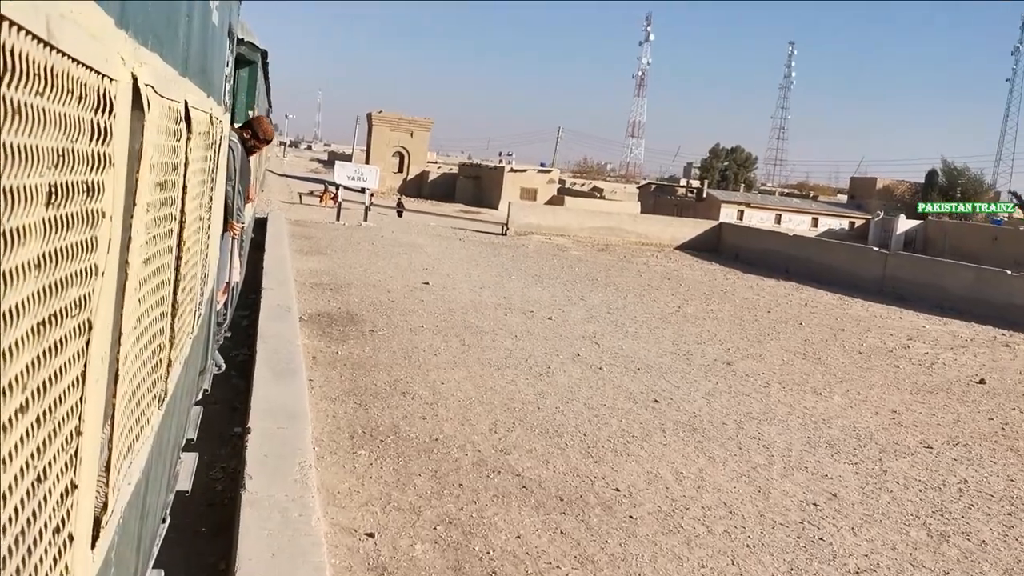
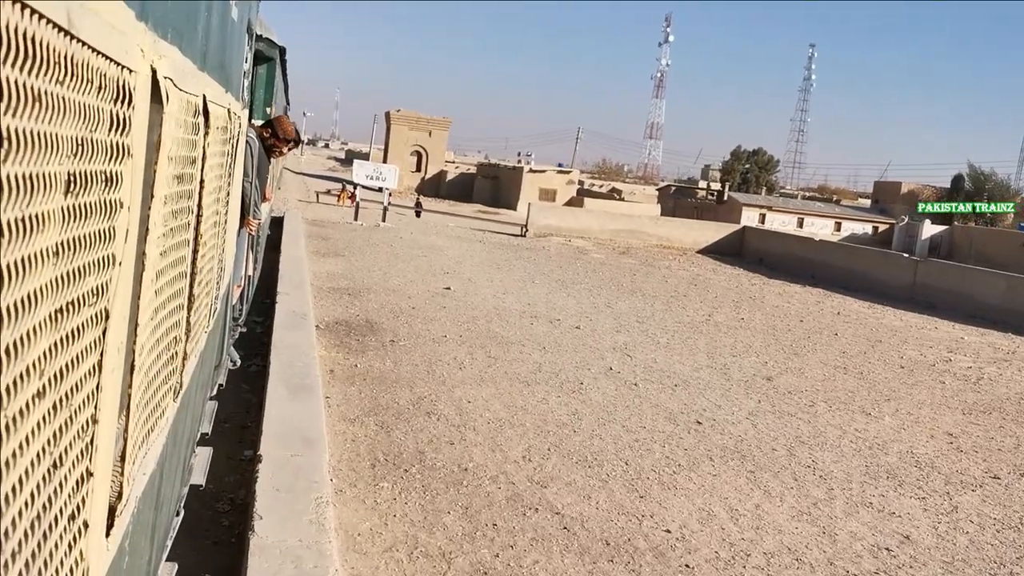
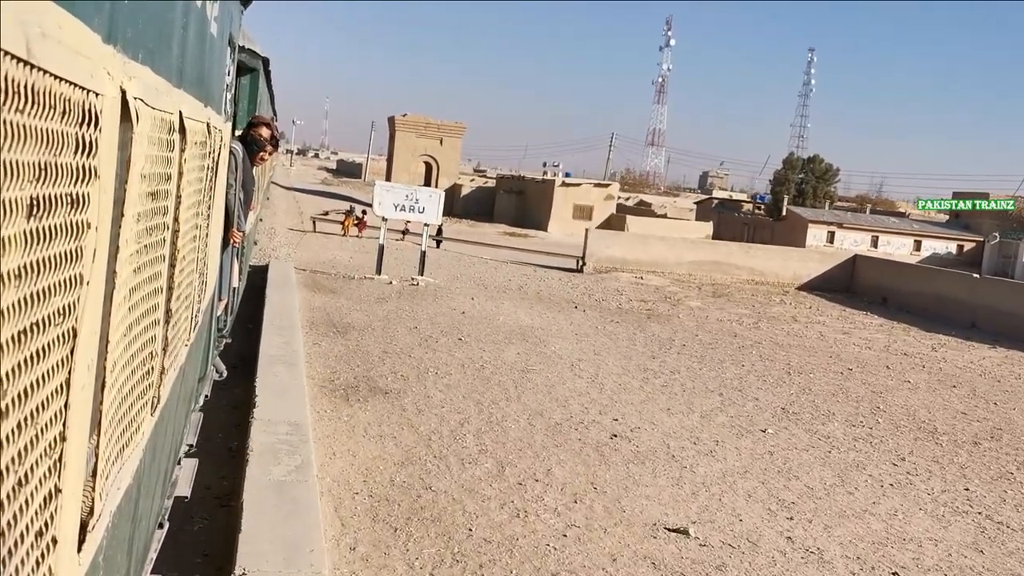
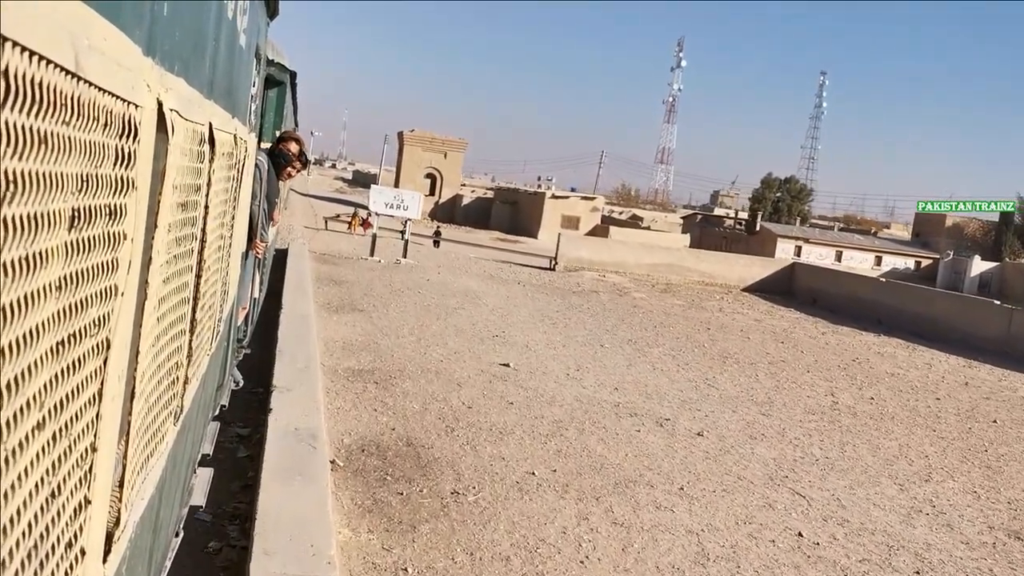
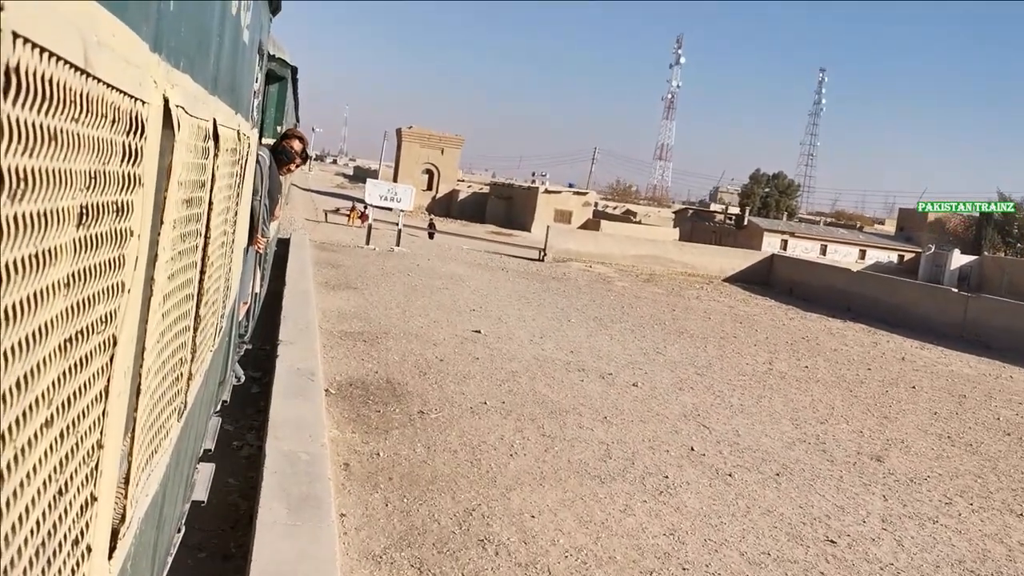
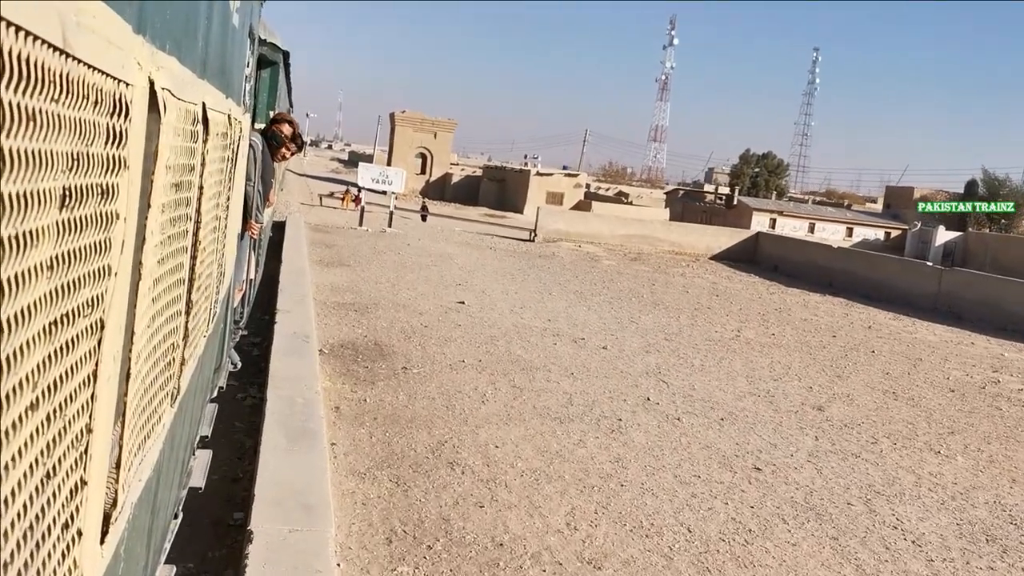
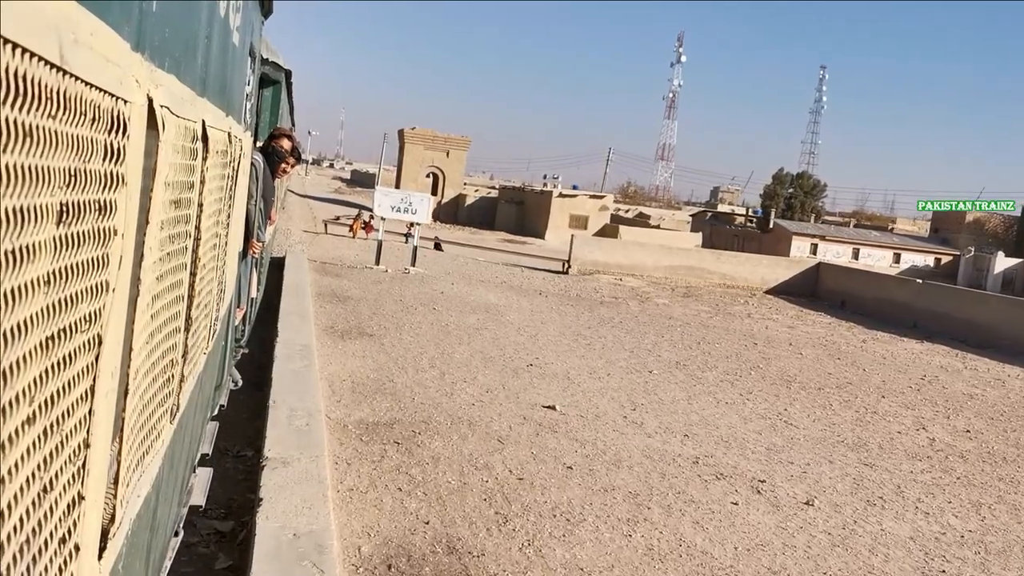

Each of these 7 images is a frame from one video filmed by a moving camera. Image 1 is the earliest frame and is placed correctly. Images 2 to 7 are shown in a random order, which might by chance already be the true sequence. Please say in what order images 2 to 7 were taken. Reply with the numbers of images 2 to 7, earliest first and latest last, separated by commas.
2, 6, 5, 4, 7, 3
